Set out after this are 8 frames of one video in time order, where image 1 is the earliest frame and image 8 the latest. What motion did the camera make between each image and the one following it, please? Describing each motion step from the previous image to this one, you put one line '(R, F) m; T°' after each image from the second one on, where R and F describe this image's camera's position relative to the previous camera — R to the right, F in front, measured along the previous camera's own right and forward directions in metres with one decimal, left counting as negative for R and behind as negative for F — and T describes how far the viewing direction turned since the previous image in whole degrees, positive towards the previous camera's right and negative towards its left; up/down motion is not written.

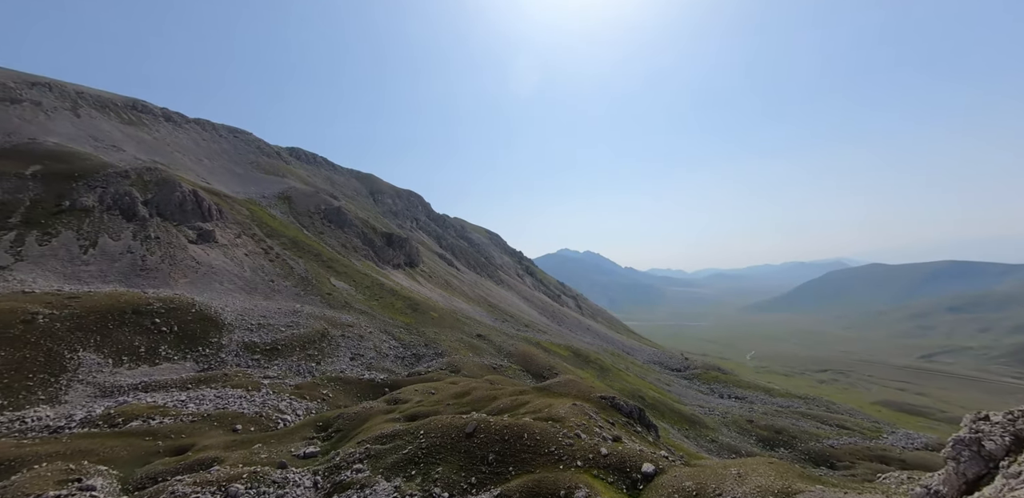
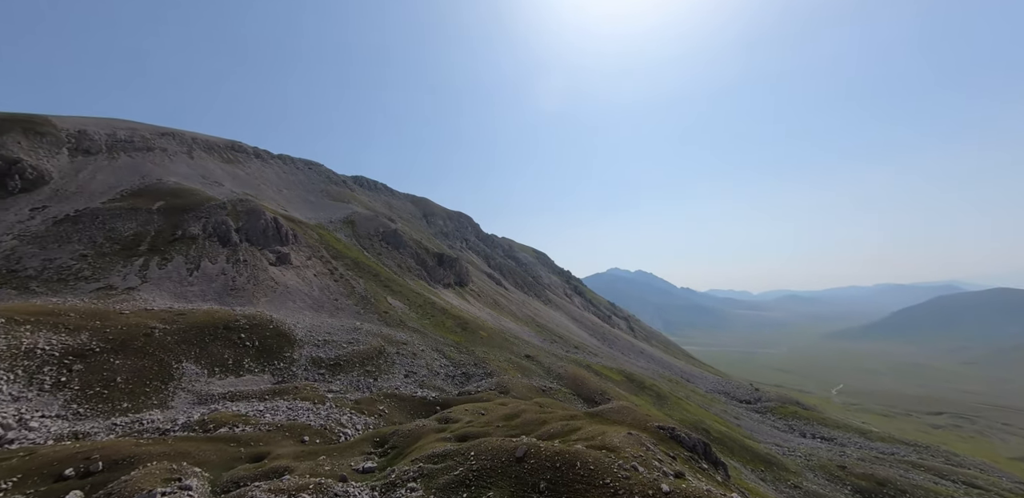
(-0.1, +0.3) m; -6°
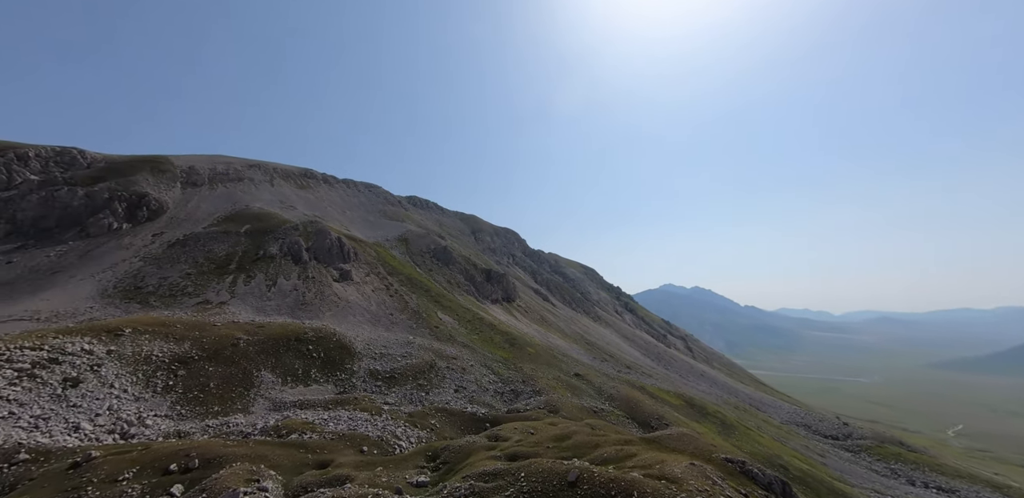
(-0.1, +0.5) m; -6°
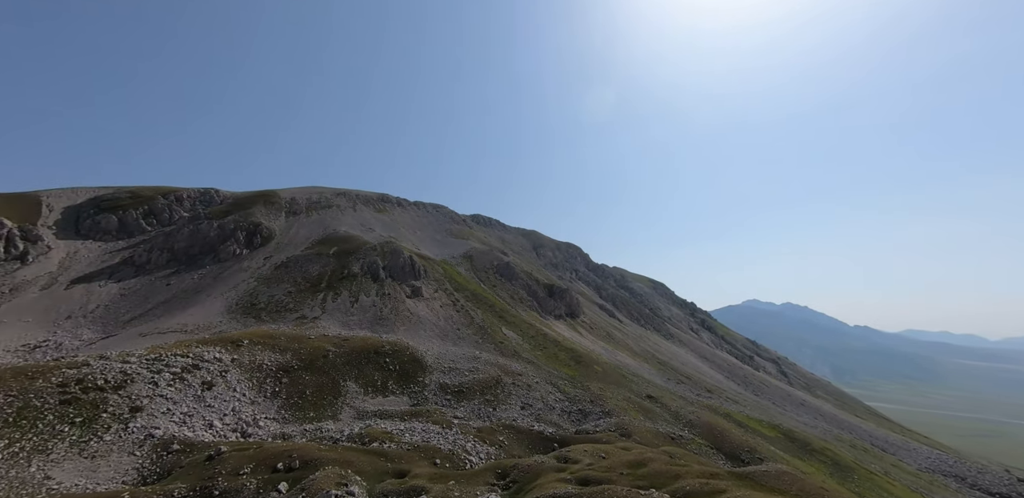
(-0.5, +0.7) m; -7°
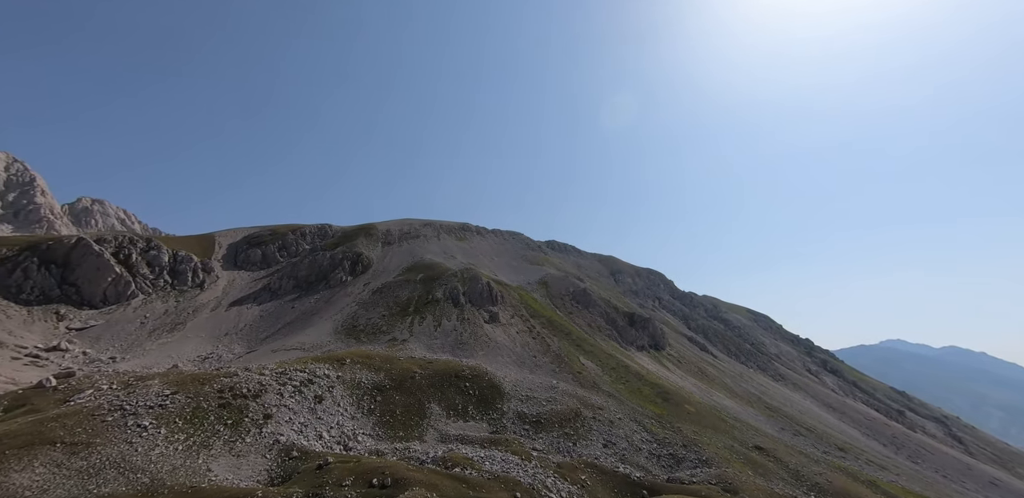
(-0.6, +2.3) m; -9°
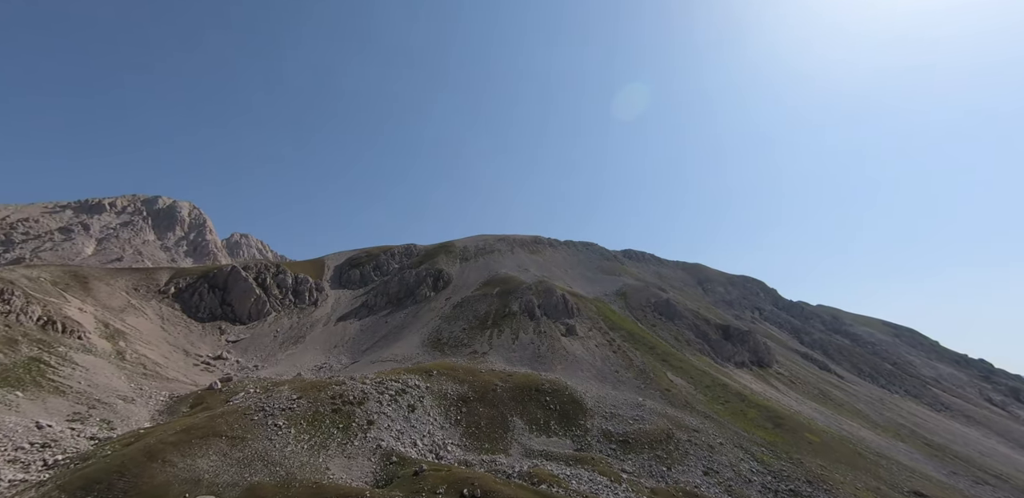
(-1.2, +3.2) m; -9°
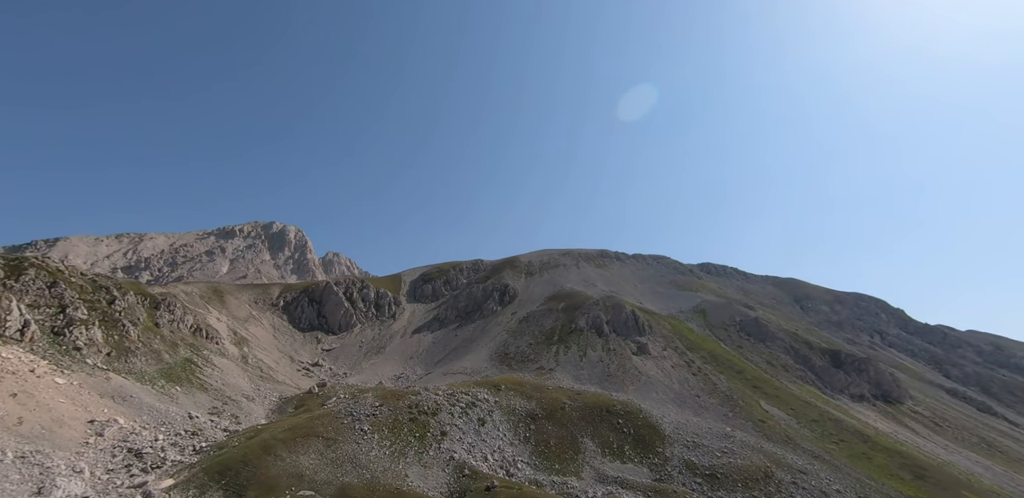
(-1.2, +5.7) m; -8°
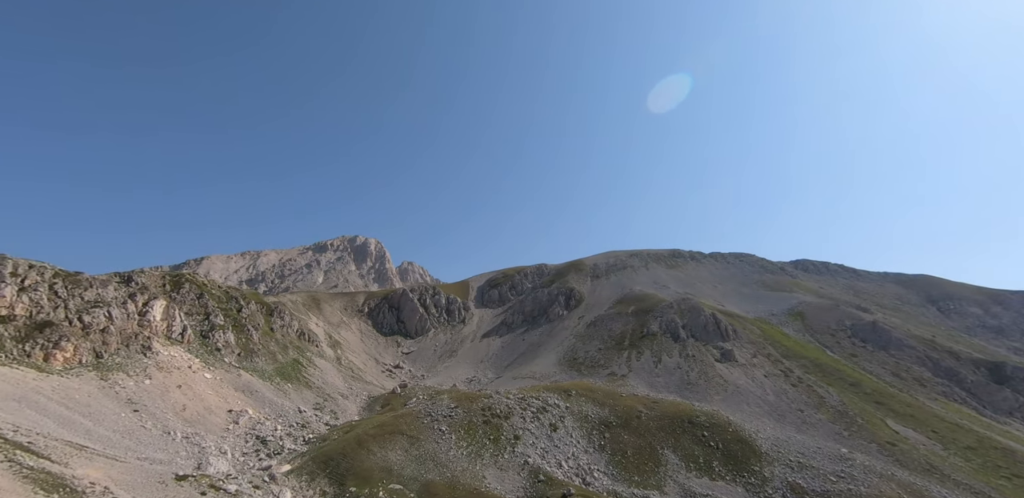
(-1.9, +6.7) m; -8°
